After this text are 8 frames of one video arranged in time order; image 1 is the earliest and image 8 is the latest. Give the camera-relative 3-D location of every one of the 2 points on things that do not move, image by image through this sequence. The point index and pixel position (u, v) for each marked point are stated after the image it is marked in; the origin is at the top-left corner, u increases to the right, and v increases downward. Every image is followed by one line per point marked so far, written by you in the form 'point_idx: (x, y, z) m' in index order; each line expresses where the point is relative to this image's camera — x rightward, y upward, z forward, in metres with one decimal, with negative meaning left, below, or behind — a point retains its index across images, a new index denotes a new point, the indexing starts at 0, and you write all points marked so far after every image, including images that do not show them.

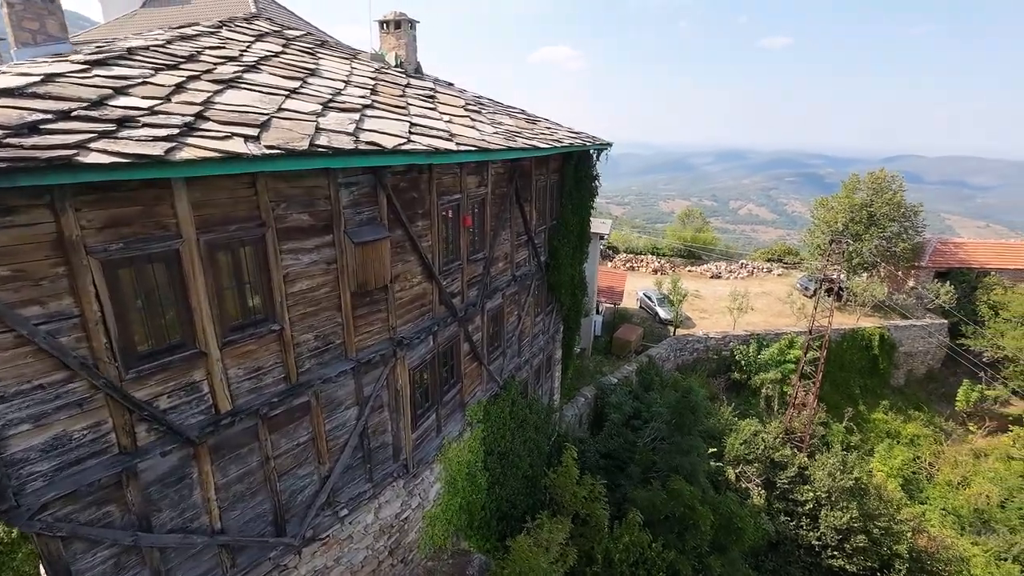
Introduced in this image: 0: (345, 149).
0: (-1.5, +1.3, +4.4) m
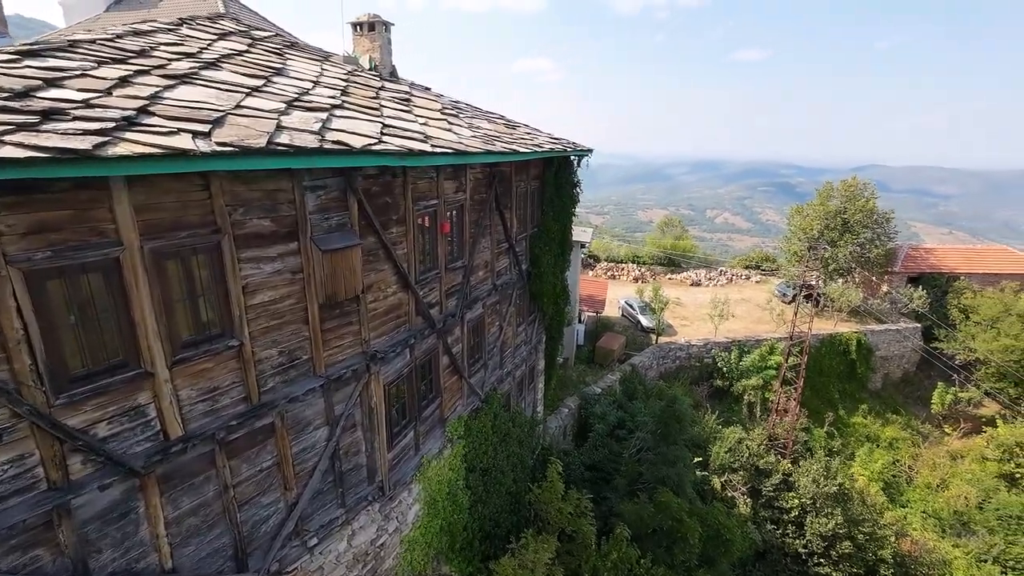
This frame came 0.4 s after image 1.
0: (-1.7, +1.2, +4.0) m
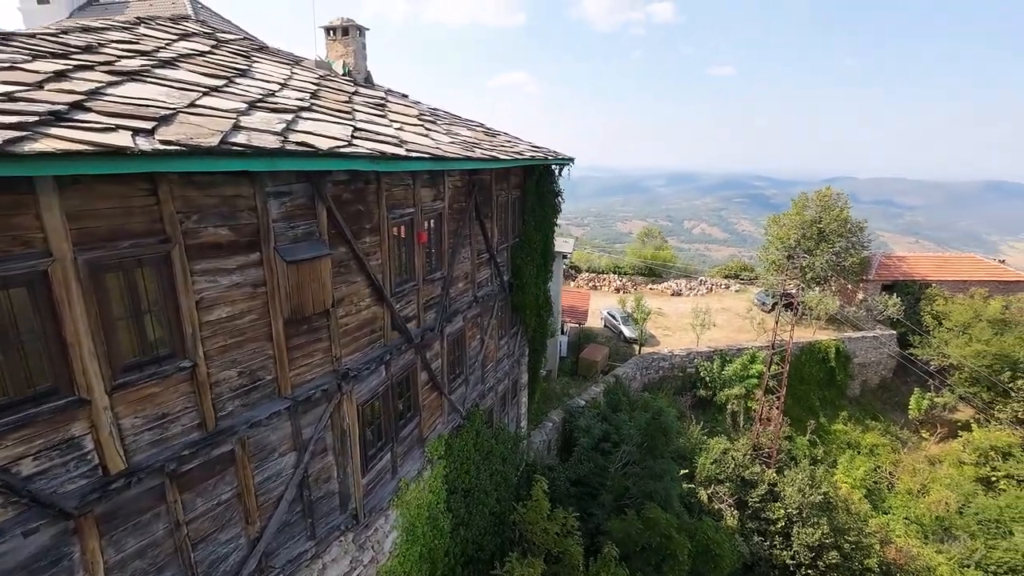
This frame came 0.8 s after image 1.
0: (-1.9, +1.1, +3.7) m
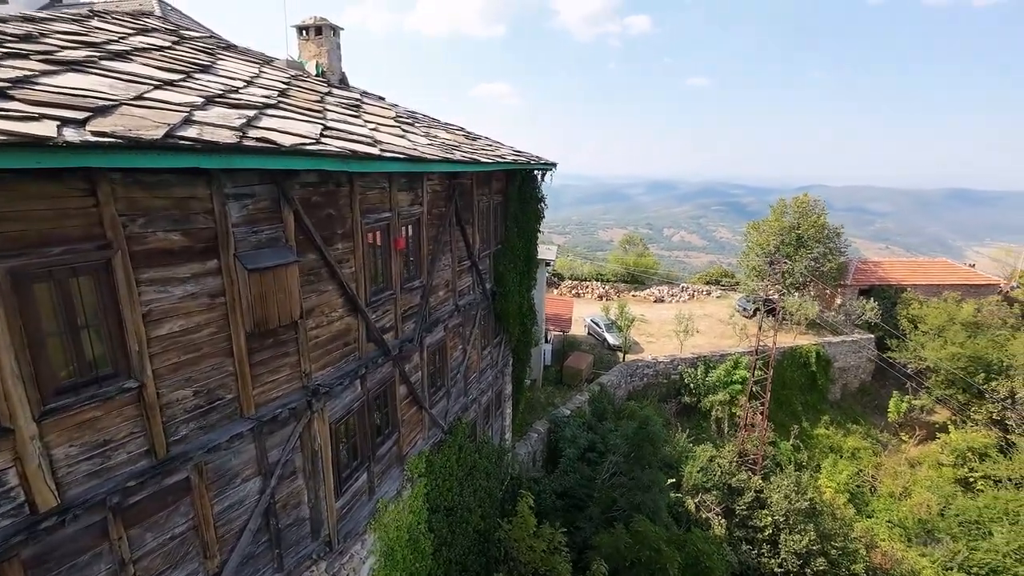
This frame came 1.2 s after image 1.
0: (-2.0, +1.0, +3.3) m
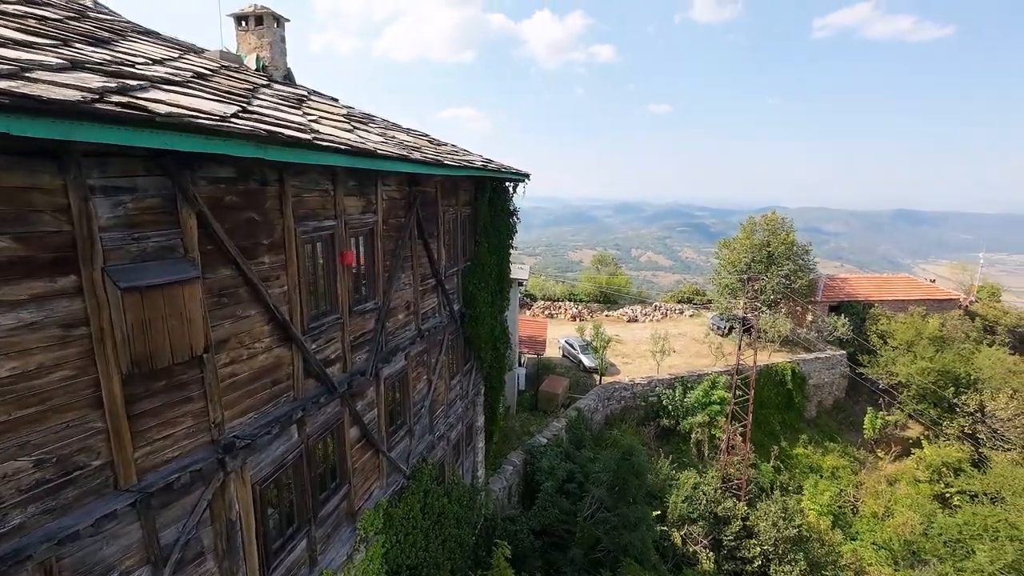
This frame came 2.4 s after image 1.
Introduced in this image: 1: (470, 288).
0: (-2.1, +0.9, +2.3) m
1: (-0.8, 0.0, +9.2) m
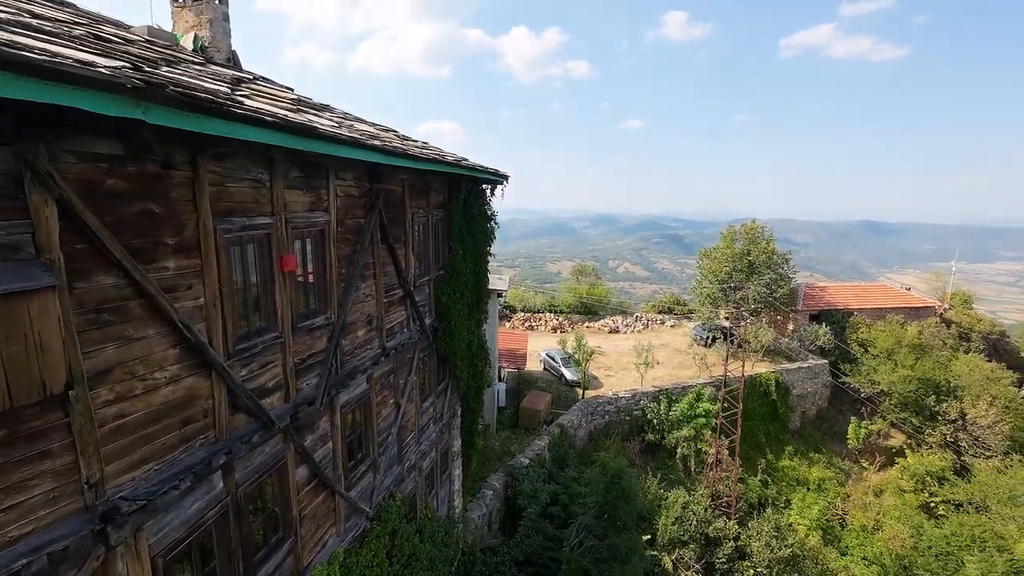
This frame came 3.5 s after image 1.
0: (-2.2, +0.8, +1.3) m
1: (-1.2, -0.2, +8.3) m
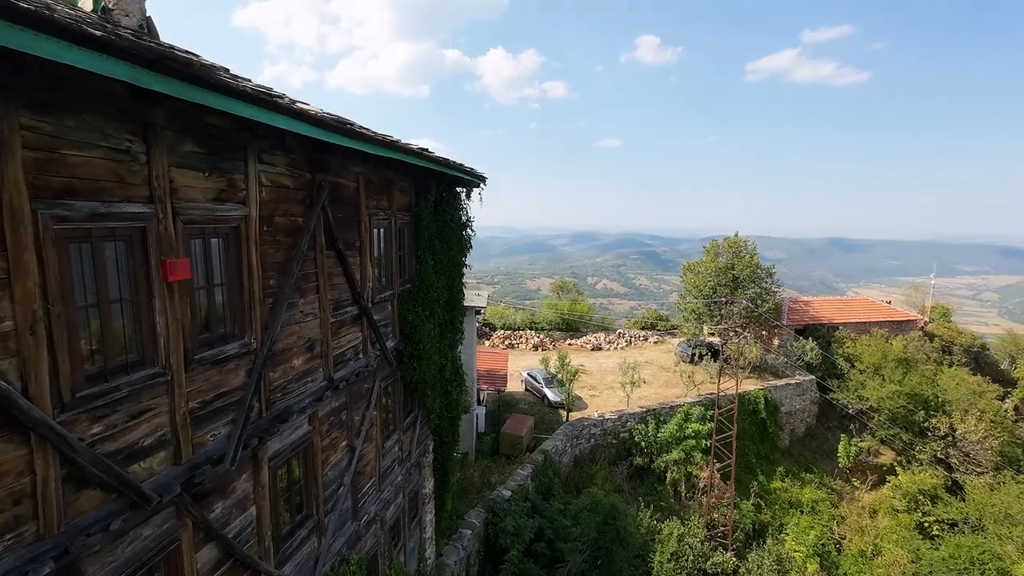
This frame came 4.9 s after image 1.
0: (-2.3, +0.8, +0.1) m
1: (-1.5, -0.4, +7.1) m
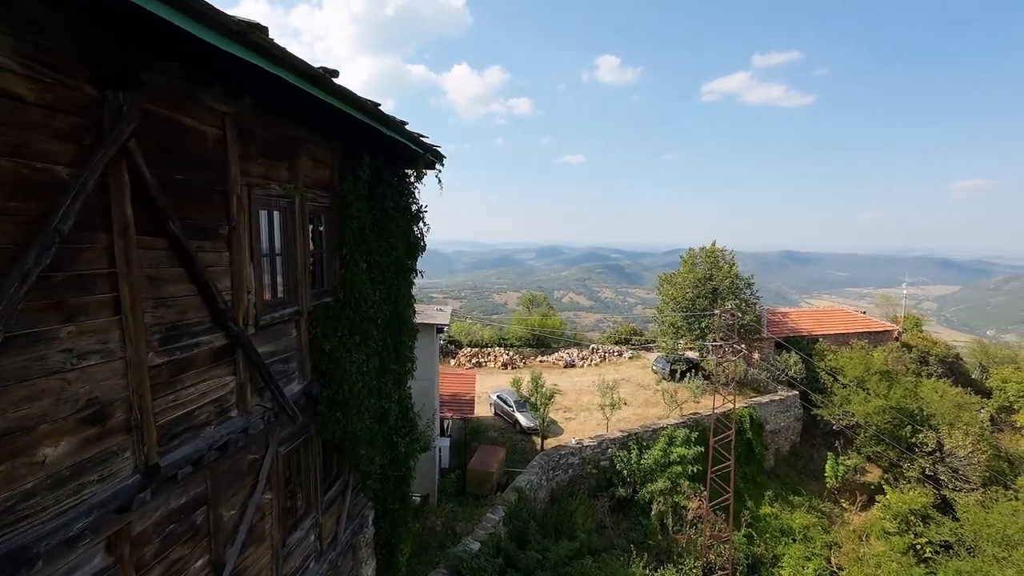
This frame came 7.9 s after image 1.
0: (-2.1, +0.9, -2.1) m
1: (-1.8, -0.6, +4.9) m
